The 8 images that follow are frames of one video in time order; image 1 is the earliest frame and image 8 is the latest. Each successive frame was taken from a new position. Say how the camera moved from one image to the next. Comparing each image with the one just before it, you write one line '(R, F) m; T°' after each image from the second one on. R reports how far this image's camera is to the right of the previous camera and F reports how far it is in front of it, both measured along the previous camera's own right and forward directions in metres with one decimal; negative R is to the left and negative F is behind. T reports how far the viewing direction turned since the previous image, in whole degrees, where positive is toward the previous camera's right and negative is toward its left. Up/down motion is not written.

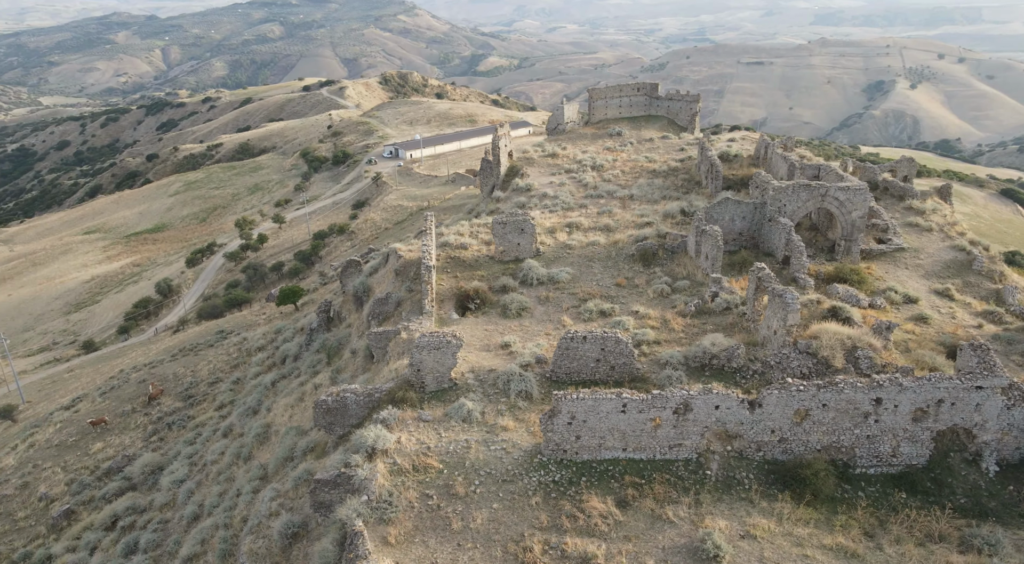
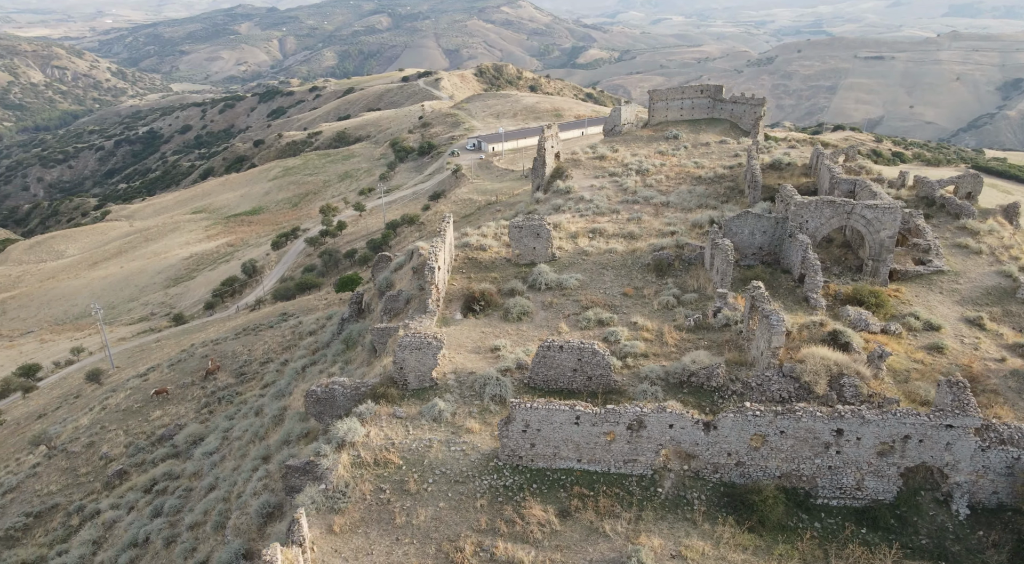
(+2.0, -0.2) m; -7°
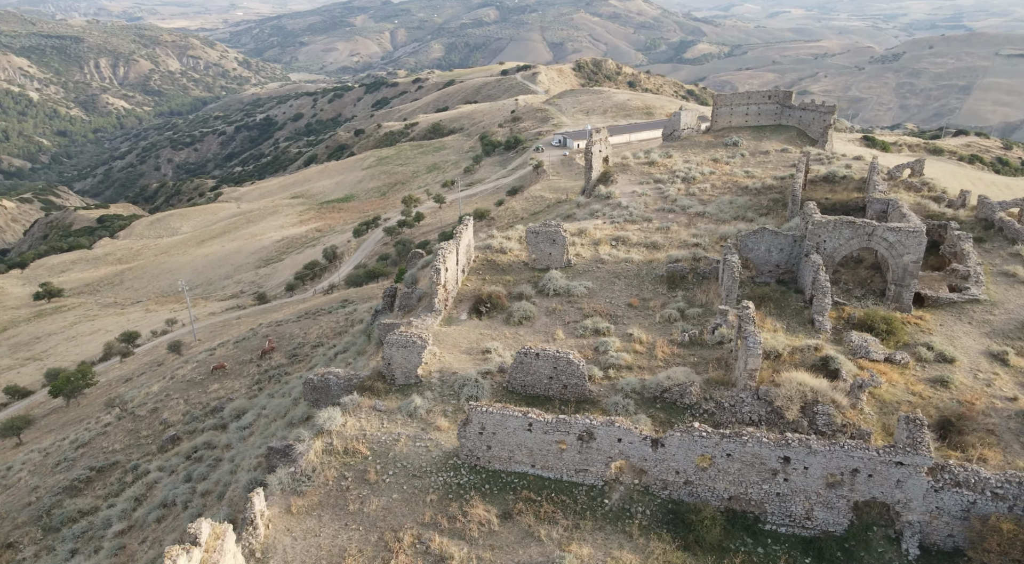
(+2.1, -0.3) m; -7°
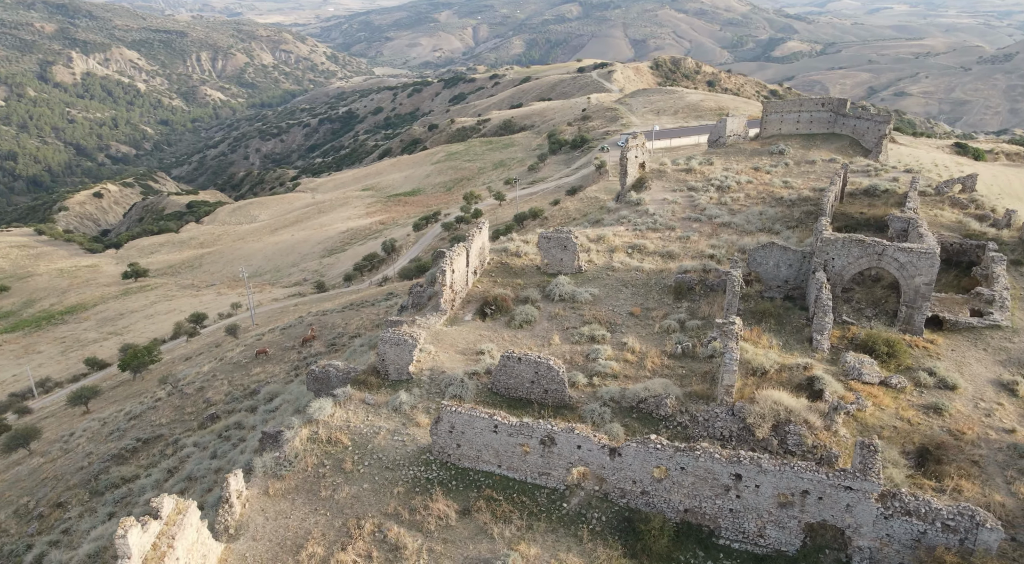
(+1.6, -0.4) m; -5°
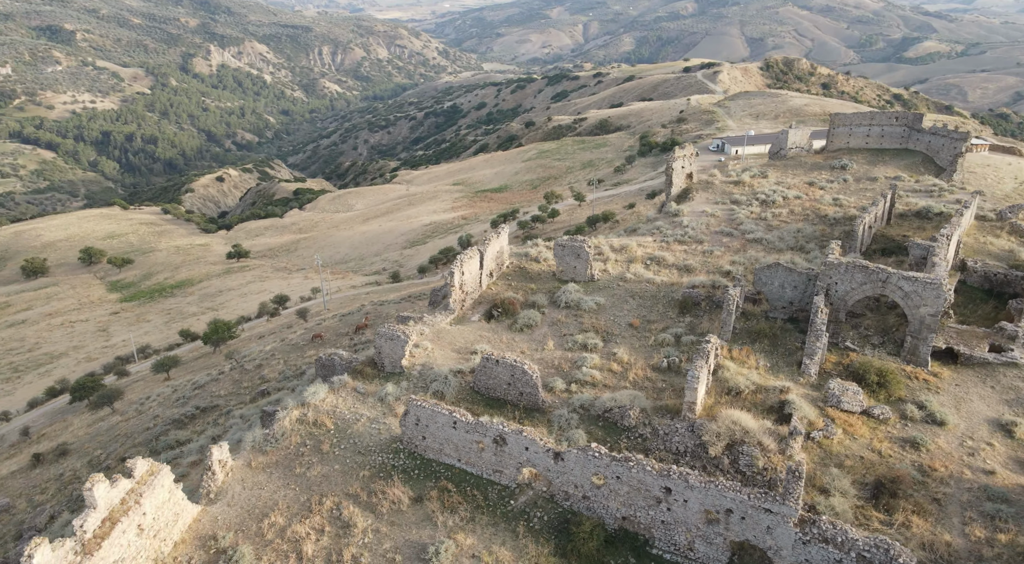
(+2.2, -0.6) m; -7°
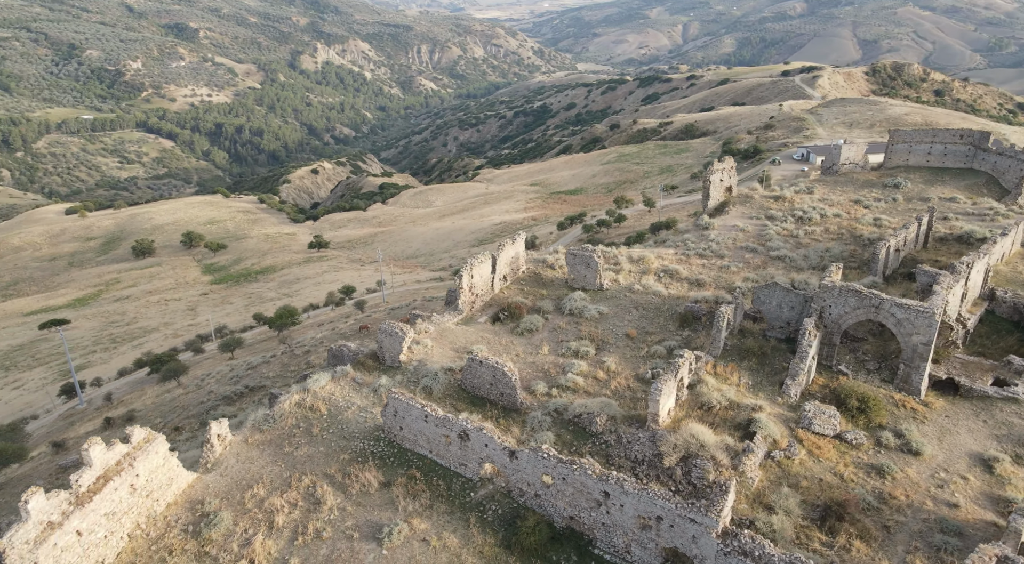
(+2.0, -0.7) m; -6°
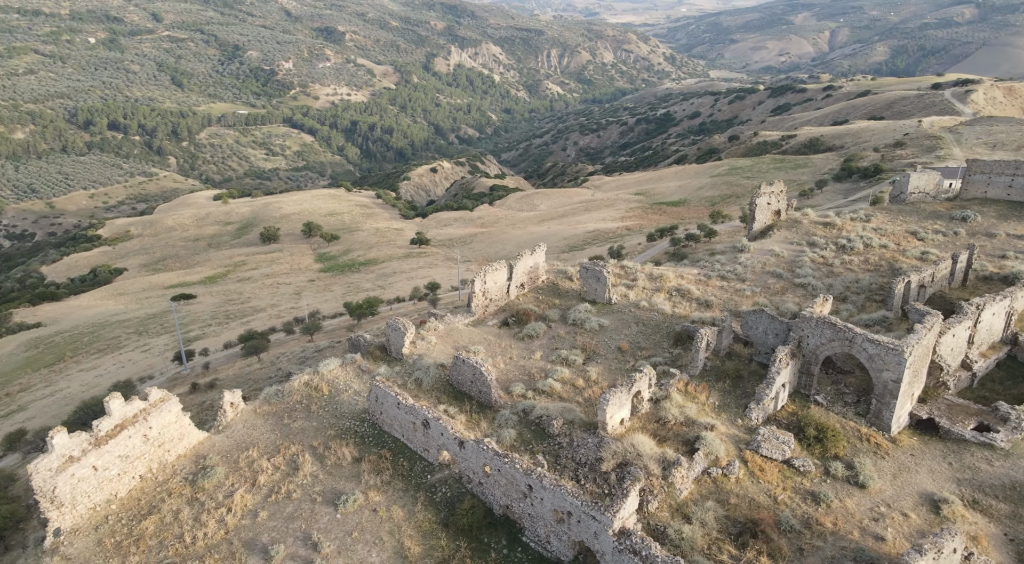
(+2.9, -1.3) m; -8°
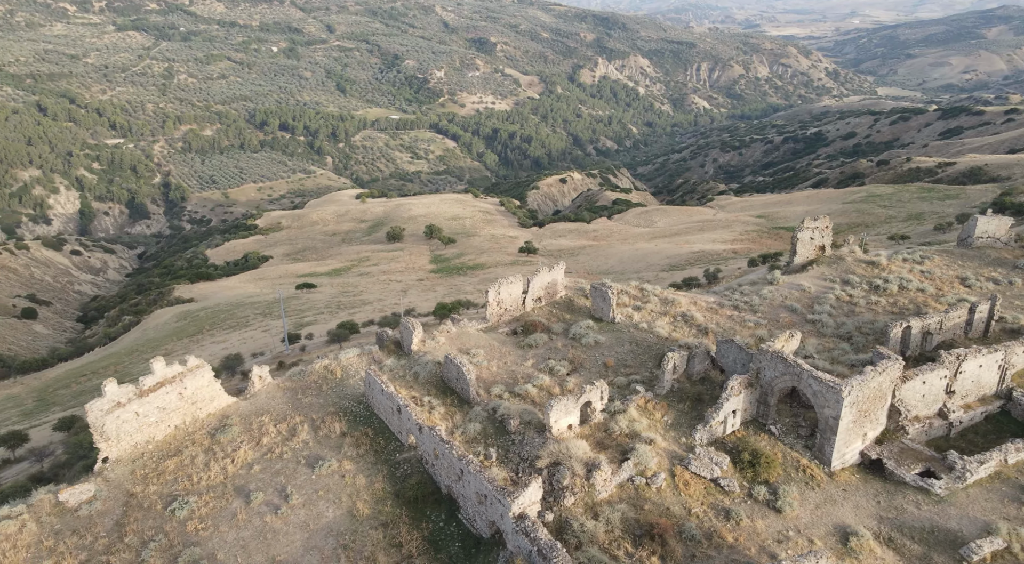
(+3.6, -2.0) m; -9°
